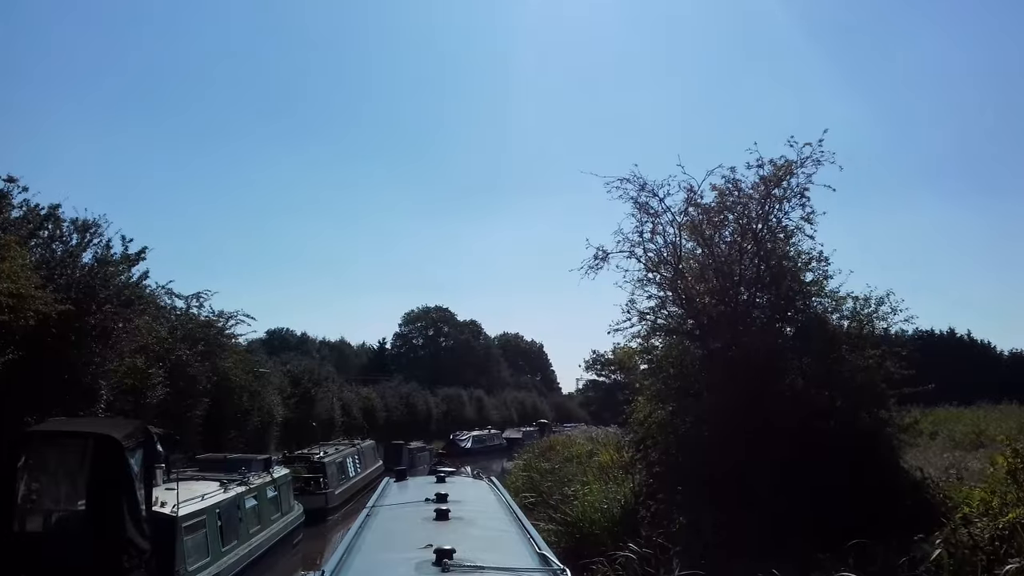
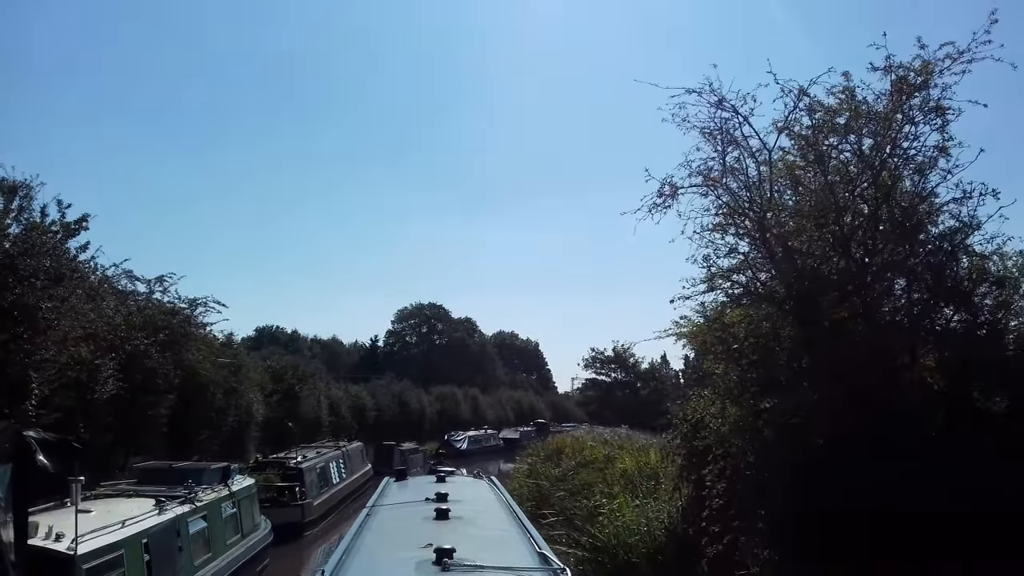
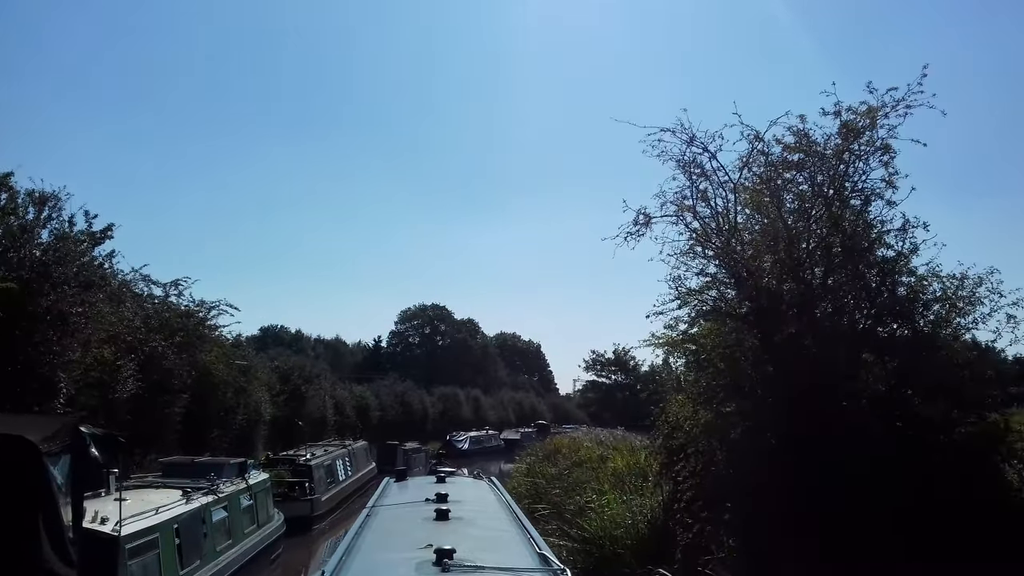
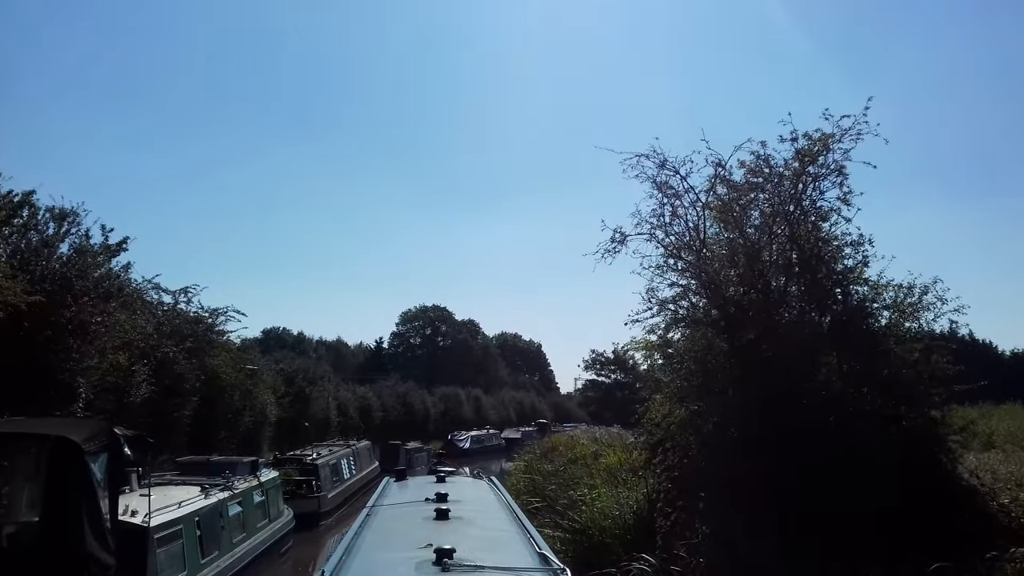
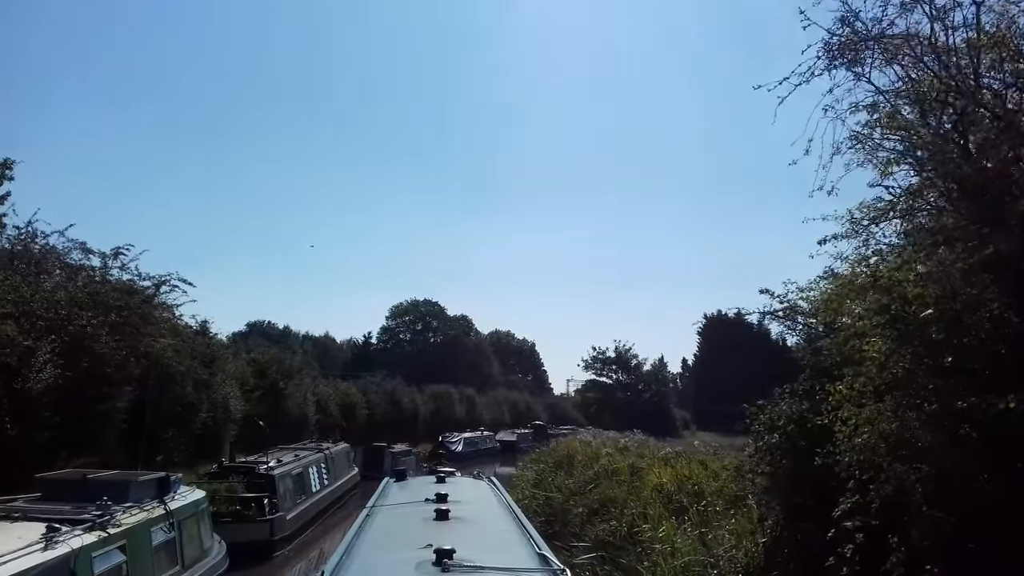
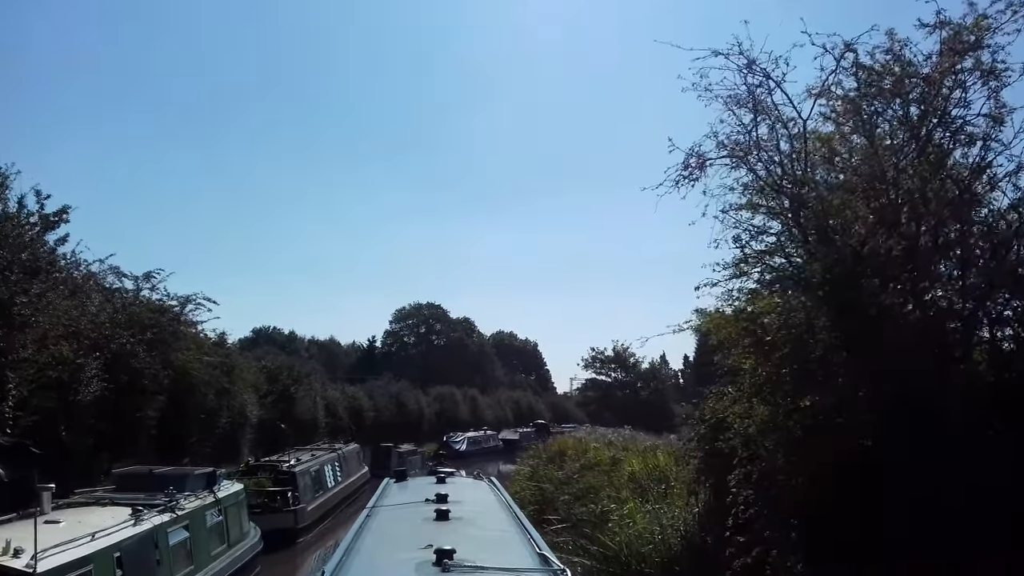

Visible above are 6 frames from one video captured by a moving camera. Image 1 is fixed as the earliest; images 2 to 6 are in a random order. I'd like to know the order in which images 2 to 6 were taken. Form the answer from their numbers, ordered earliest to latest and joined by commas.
4, 3, 2, 6, 5
